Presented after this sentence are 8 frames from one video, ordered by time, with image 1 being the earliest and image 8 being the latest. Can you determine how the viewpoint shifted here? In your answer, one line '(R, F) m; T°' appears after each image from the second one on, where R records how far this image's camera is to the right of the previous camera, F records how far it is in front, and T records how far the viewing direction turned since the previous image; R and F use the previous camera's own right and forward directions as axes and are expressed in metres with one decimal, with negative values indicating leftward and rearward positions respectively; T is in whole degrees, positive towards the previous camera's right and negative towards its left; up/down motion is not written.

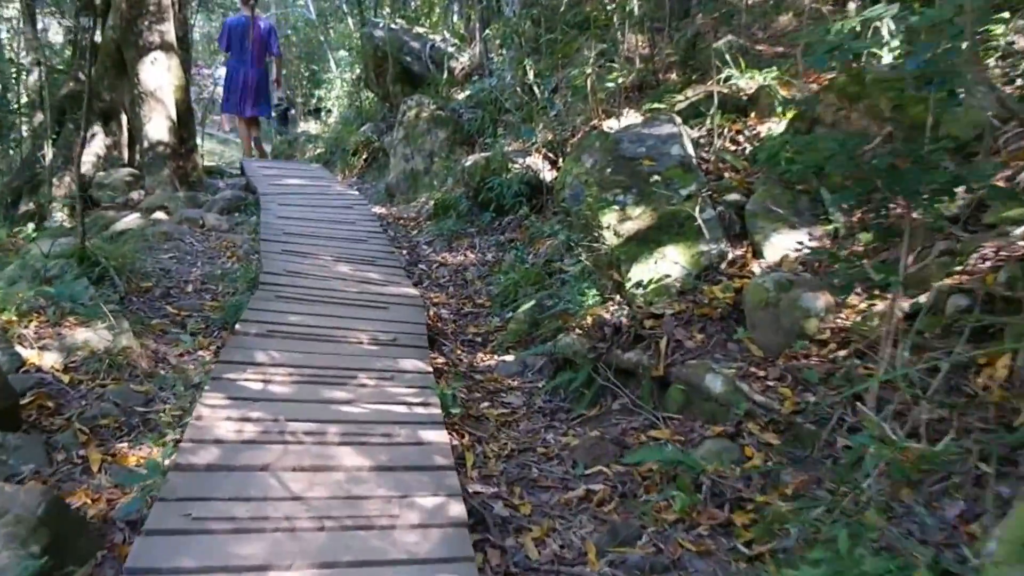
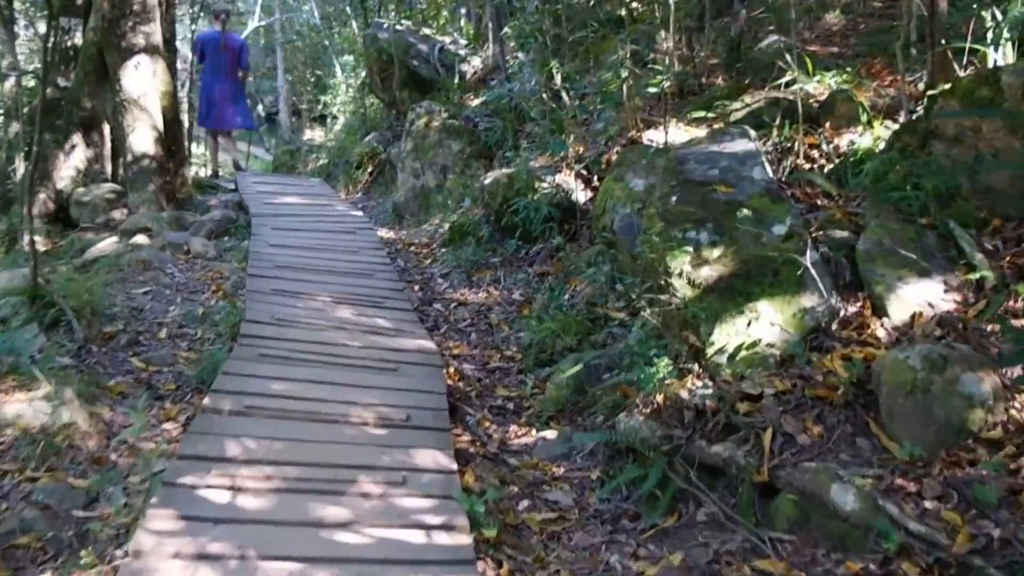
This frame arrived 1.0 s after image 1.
(-0.1, +0.9) m; 0°
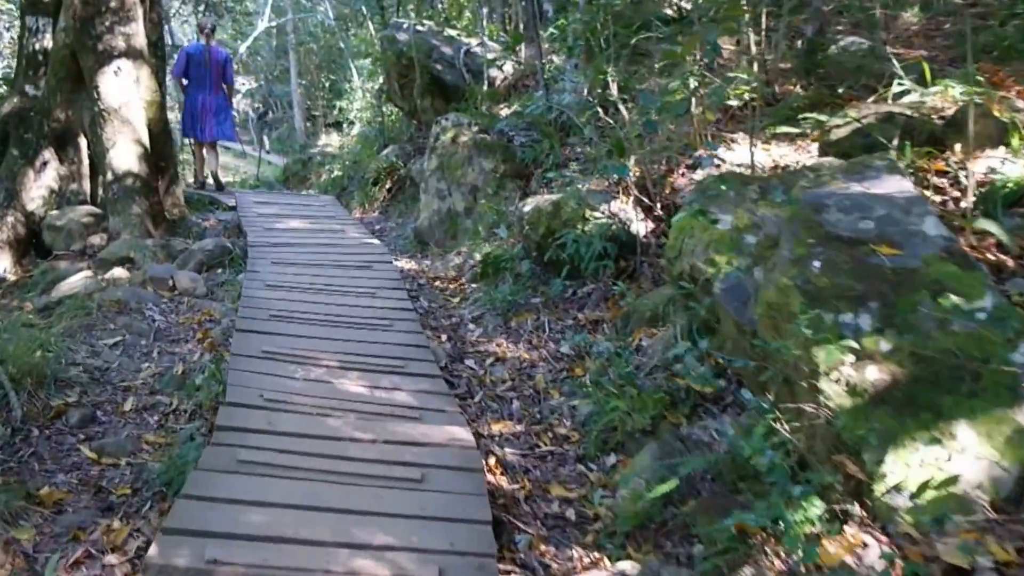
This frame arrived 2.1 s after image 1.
(-0.1, +1.0) m; -1°
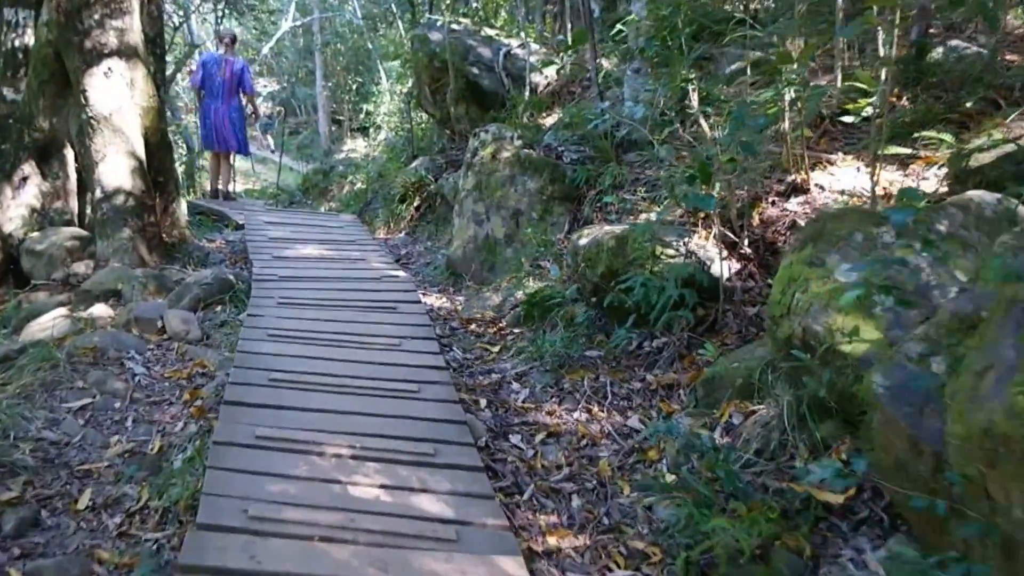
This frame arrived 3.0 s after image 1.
(-0.1, +0.9) m; -1°
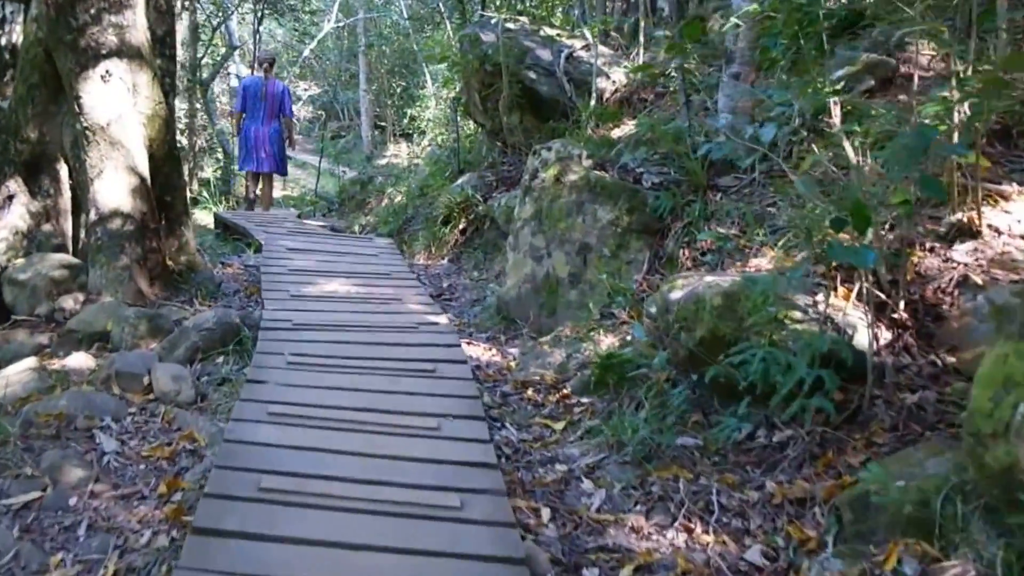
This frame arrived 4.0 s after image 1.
(-0.1, +0.9) m; -2°
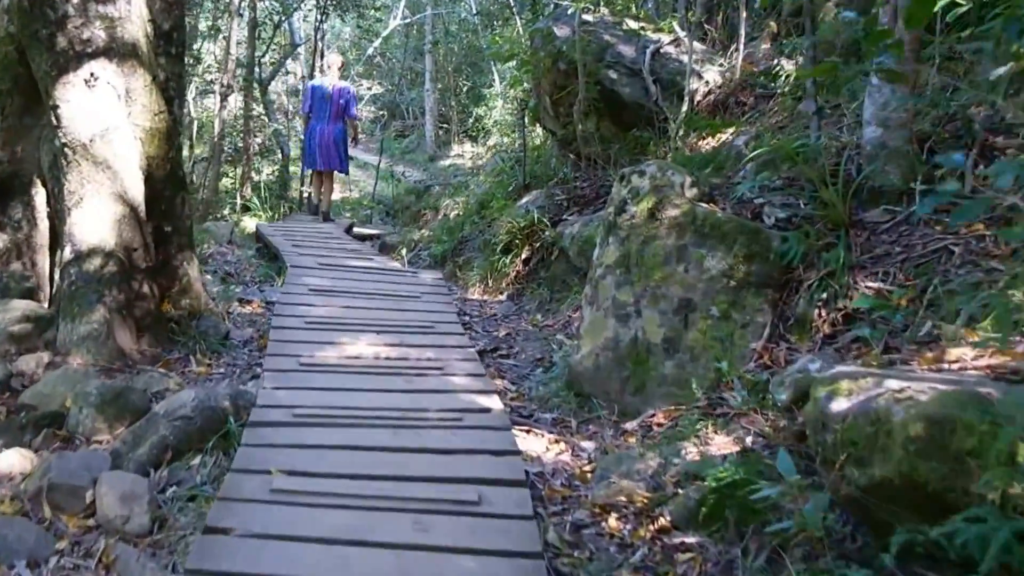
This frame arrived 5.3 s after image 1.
(0.0, +1.1) m; -3°
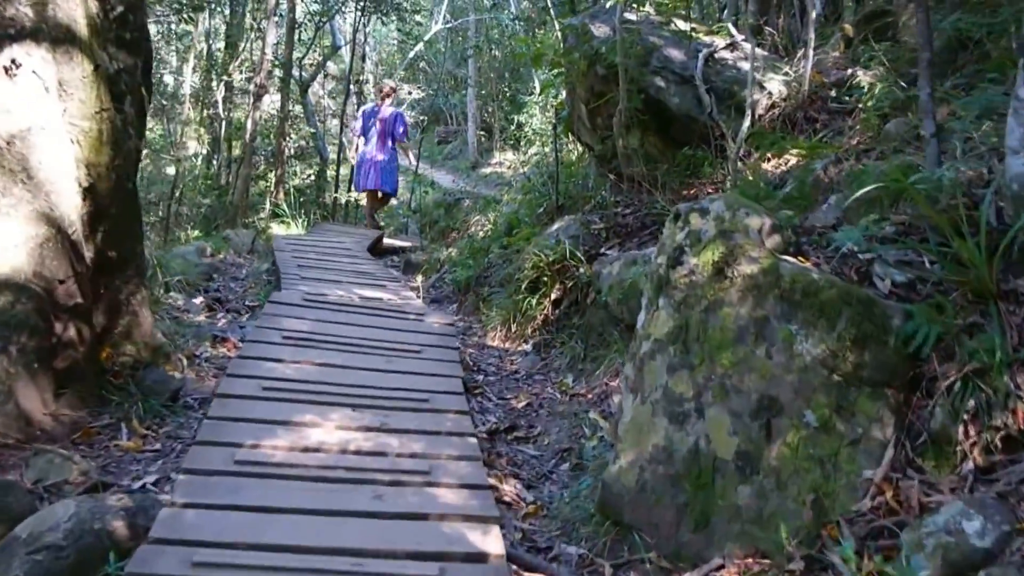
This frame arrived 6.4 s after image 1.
(0.0, +1.0) m; -2°
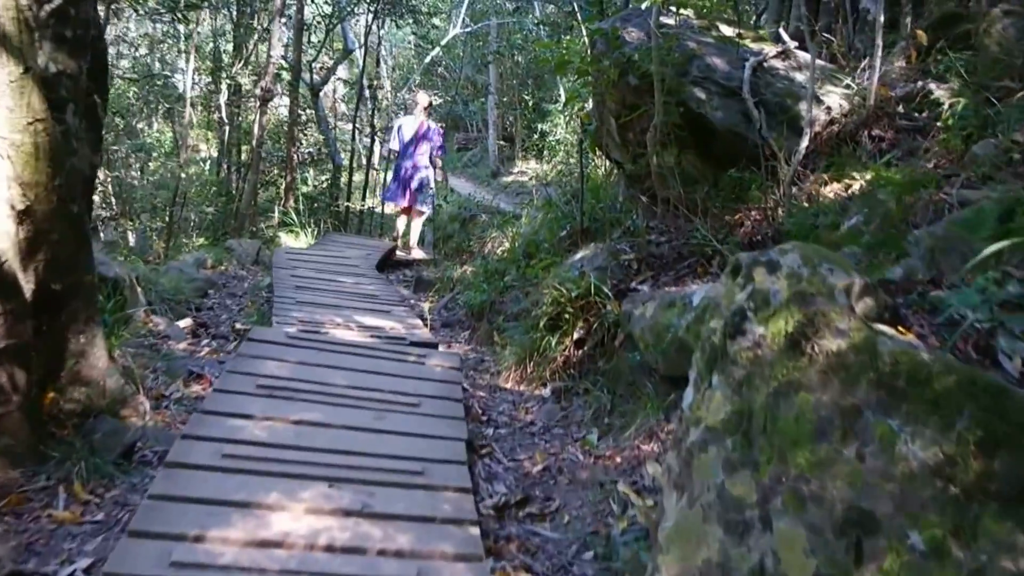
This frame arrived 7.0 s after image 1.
(0.0, +0.6) m; -1°
